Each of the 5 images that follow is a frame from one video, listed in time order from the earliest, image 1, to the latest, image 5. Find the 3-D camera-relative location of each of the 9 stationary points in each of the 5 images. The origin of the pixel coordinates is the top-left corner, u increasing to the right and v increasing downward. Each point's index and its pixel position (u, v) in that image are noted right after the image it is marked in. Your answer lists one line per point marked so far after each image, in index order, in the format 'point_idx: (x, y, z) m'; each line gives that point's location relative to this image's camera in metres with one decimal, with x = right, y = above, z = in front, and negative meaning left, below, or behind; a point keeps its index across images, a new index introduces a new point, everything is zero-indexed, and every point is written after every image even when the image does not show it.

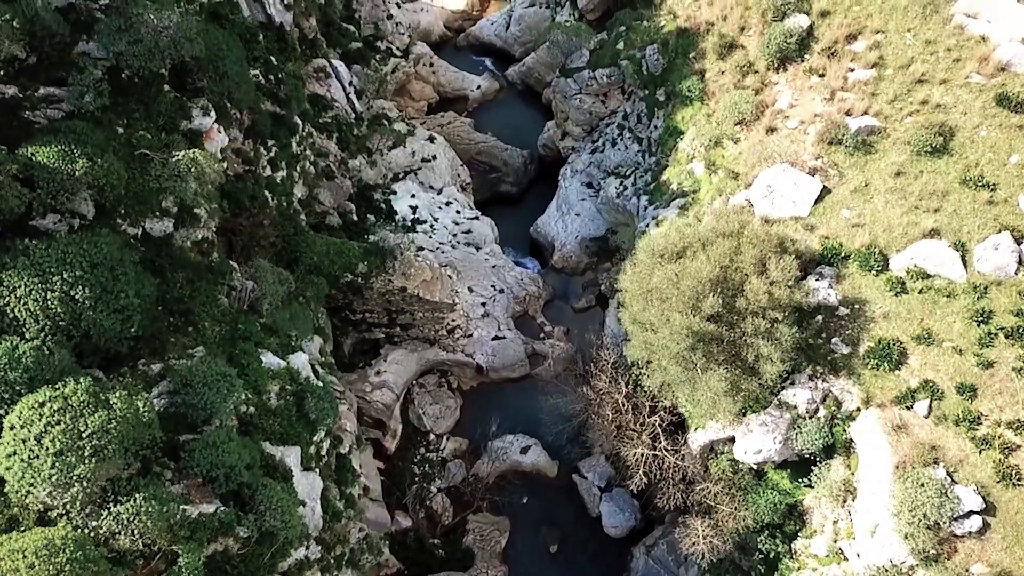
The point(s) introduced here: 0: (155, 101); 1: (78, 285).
0: (-7.8, +4.1, +17.3) m
1: (-7.4, 0.0, +13.6) m
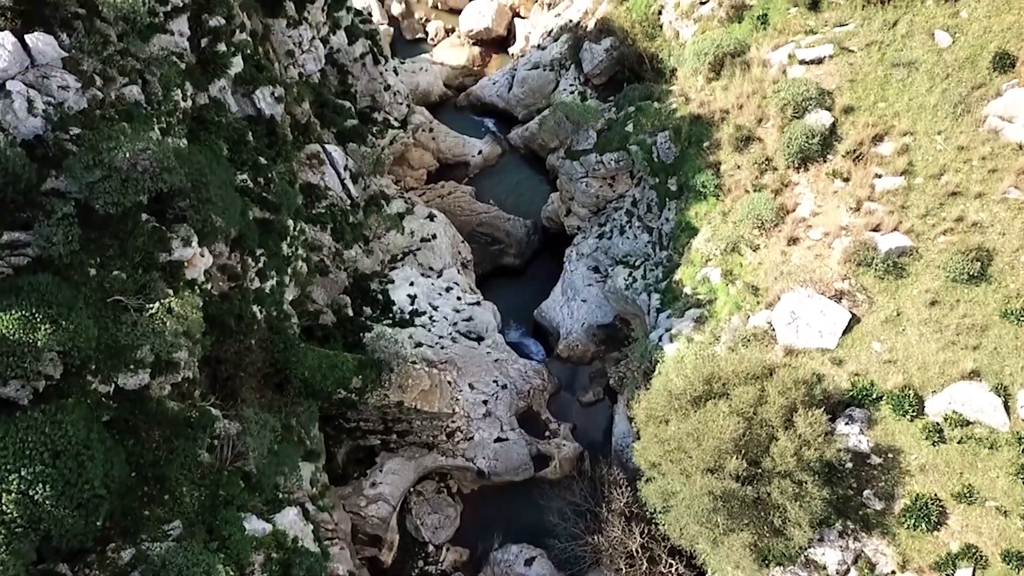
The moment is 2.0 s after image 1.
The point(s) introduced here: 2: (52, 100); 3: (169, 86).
0: (-7.7, +1.0, +16.0) m
1: (-7.3, -3.0, +12.3) m
2: (-8.9, +3.6, +15.4) m
3: (-7.9, +4.6, +18.2) m
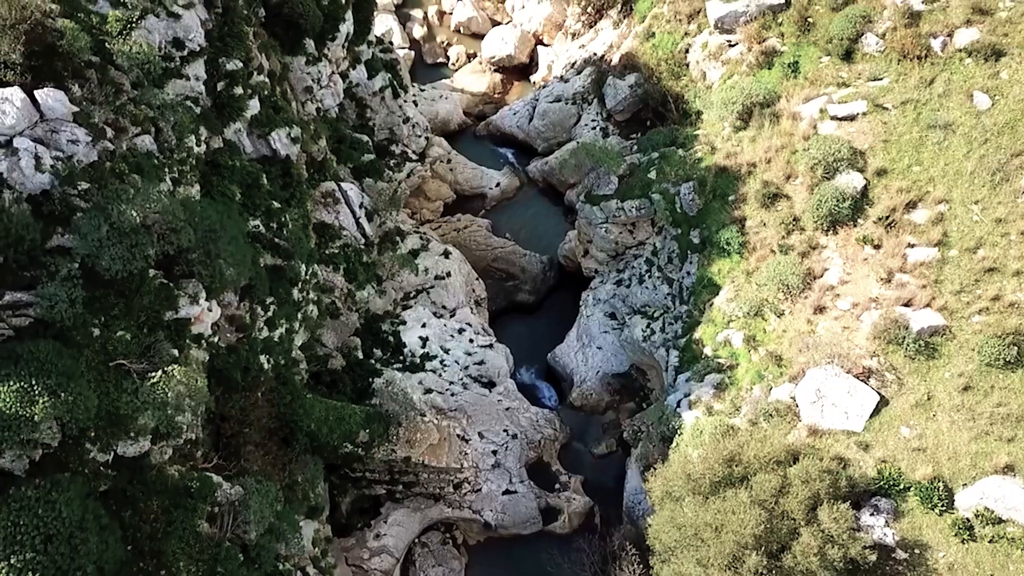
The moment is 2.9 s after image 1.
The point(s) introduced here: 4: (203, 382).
0: (-7.3, -0.1, +15.5) m
1: (-7.2, -4.2, +11.7) m
2: (-8.5, +2.5, +14.9) m
3: (-7.3, +3.5, +17.7) m
4: (-6.4, -1.9, +16.3) m
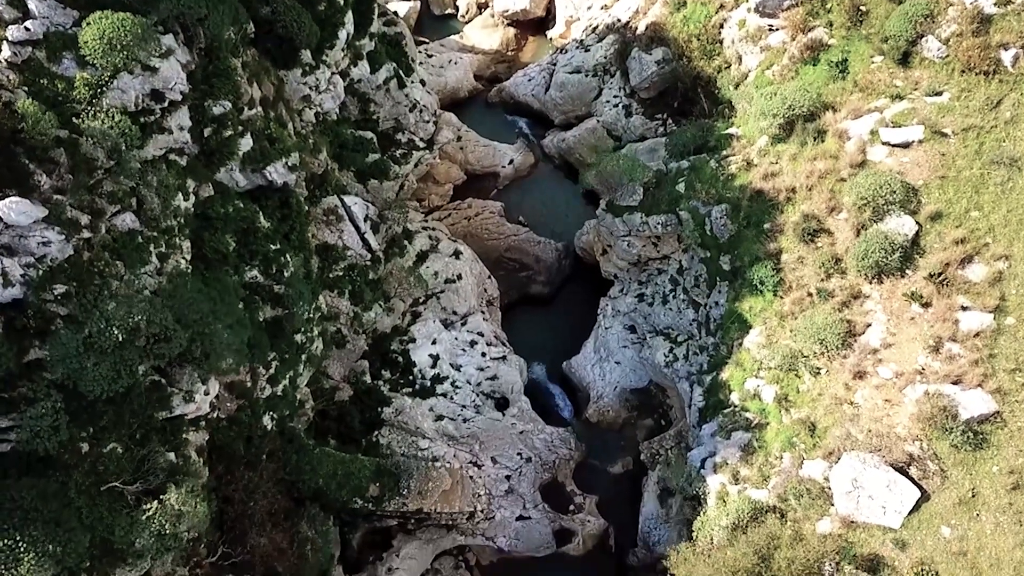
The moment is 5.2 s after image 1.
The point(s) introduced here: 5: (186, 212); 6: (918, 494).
0: (-6.9, -2.1, +14.3) m
1: (-6.9, -6.6, +11.2) m
2: (-8.1, +0.5, +13.4) m
3: (-6.9, +1.8, +16.0) m
4: (-6.0, -3.6, +15.3) m
5: (-6.8, +1.6, +16.7) m
6: (+8.3, -4.2, +16.3) m
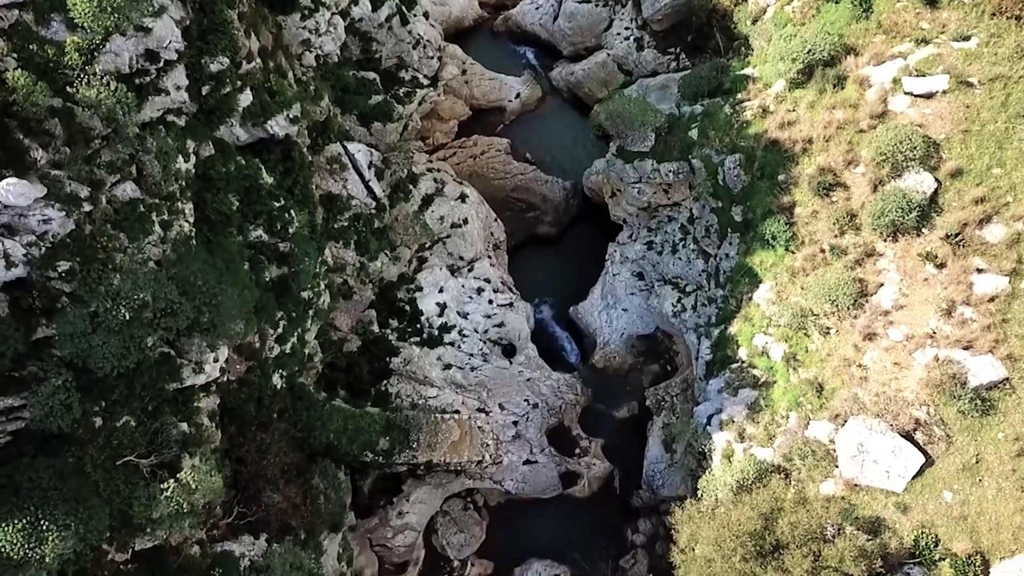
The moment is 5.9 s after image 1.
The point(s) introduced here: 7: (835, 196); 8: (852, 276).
0: (-6.8, -1.6, +14.3) m
1: (-6.7, -6.4, +11.7) m
2: (-7.9, +0.8, +13.1) m
3: (-6.7, +2.5, +15.5) m
4: (-5.8, -3.1, +15.5) m
5: (-6.6, +2.3, +16.3) m
6: (+8.5, -3.5, +16.4) m
7: (+8.0, +2.3, +19.8) m
8: (+8.0, +0.3, +18.8) m
